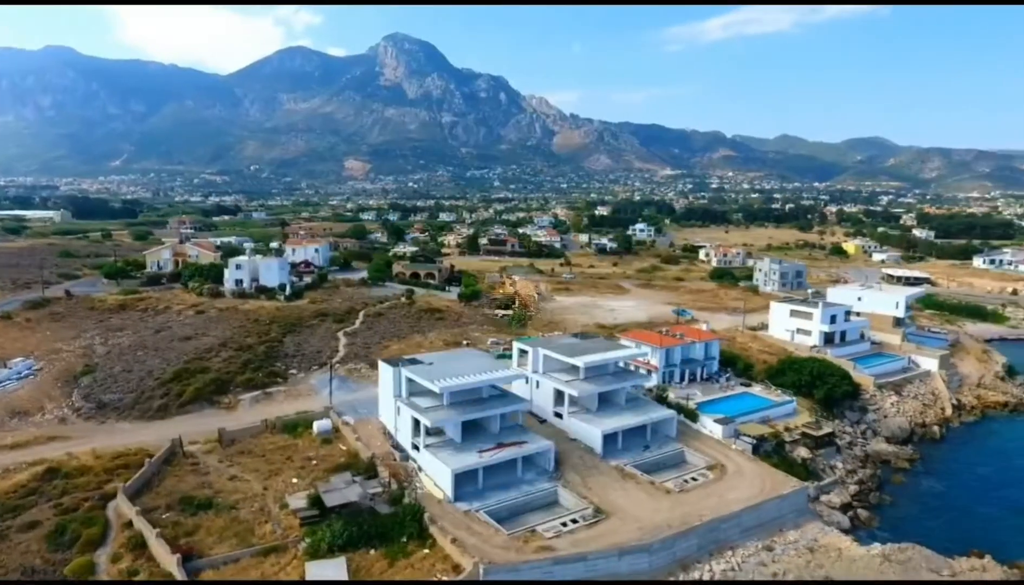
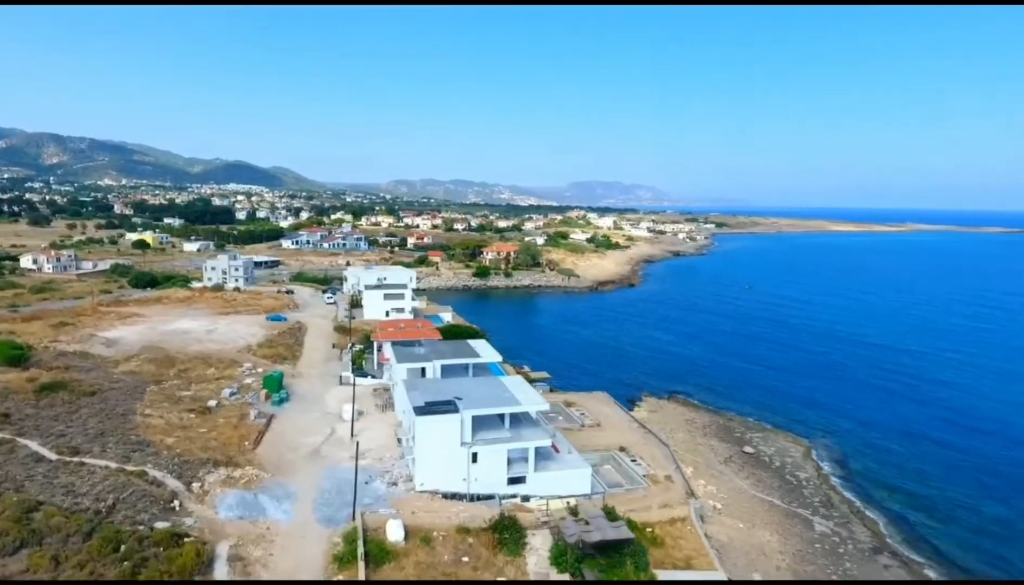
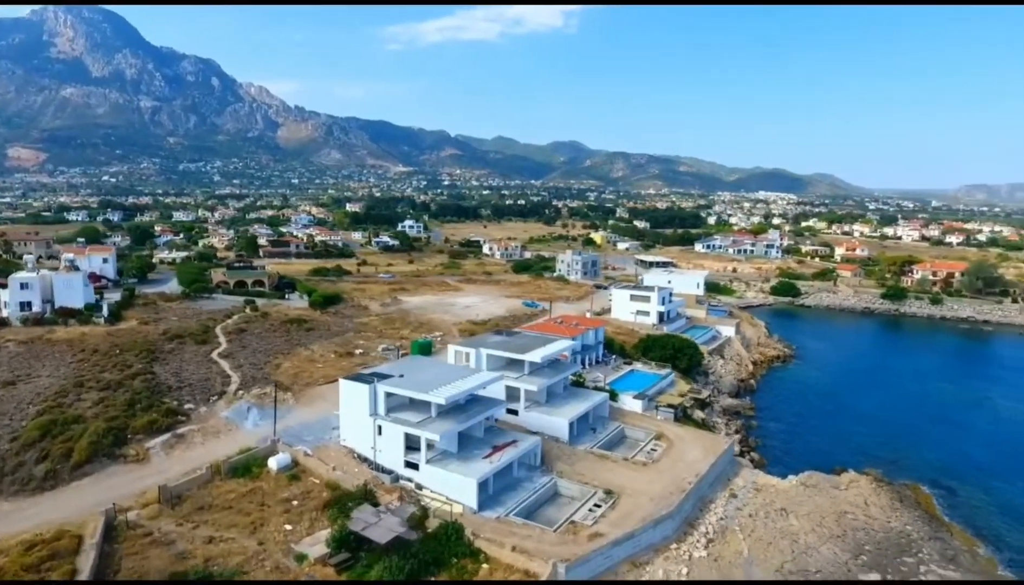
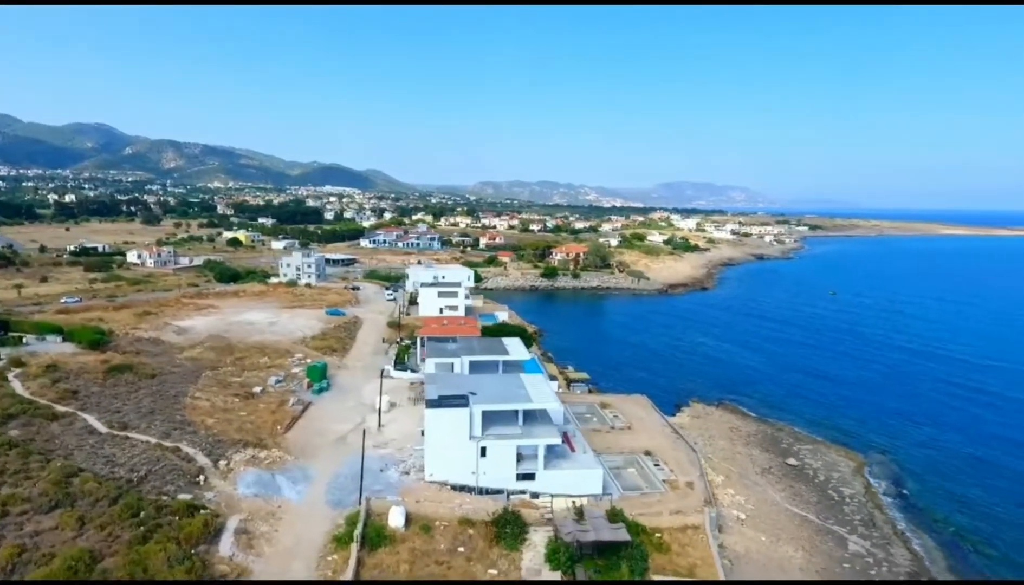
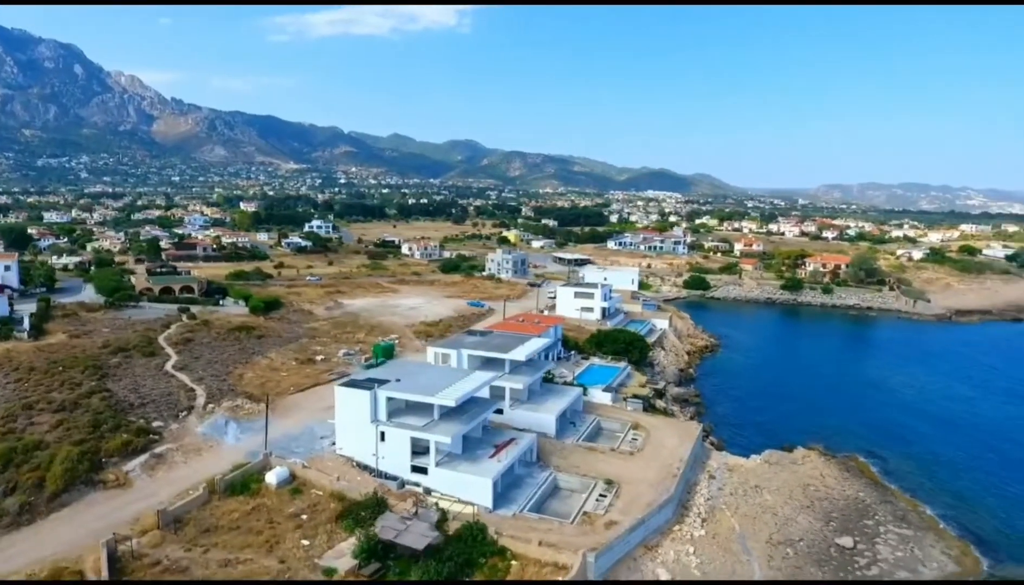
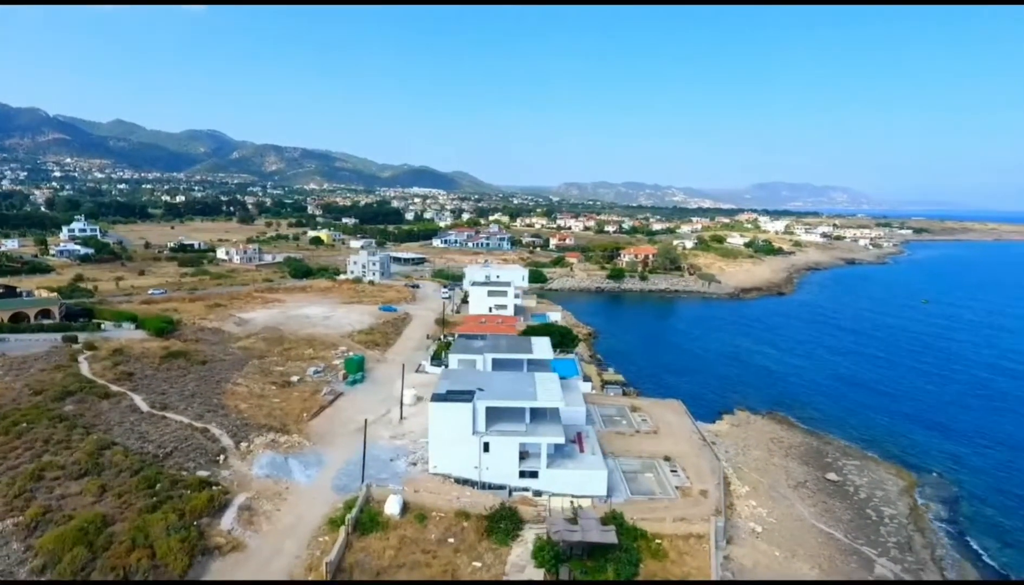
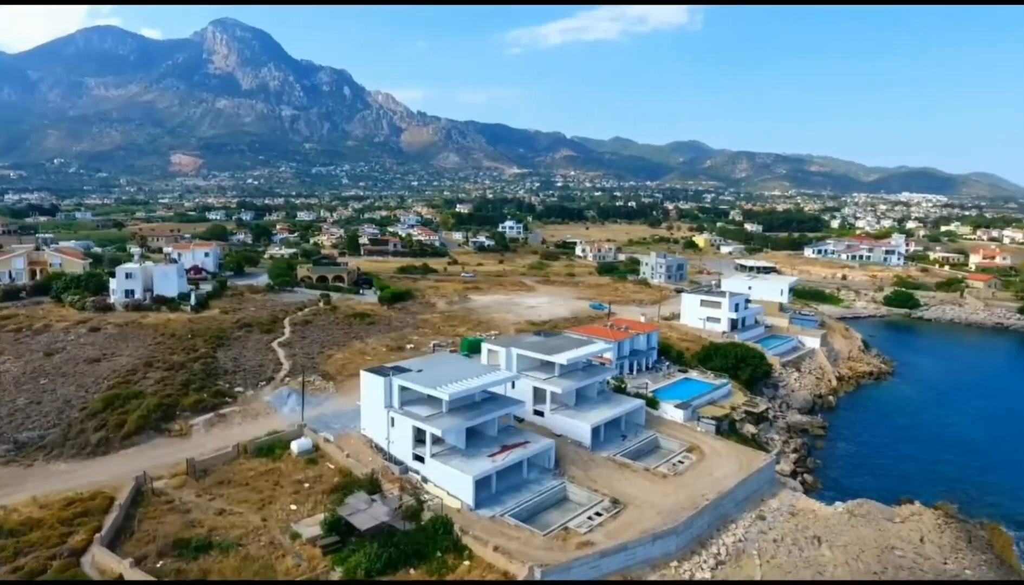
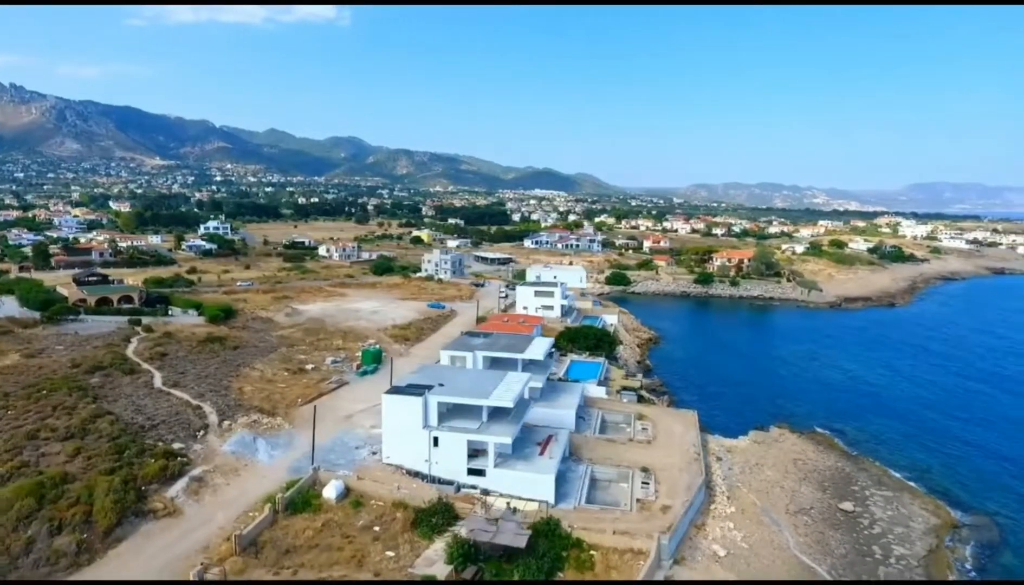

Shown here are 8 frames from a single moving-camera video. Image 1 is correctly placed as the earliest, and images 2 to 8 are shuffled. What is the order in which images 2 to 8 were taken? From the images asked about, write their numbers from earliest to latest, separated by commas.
7, 3, 5, 8, 6, 4, 2
